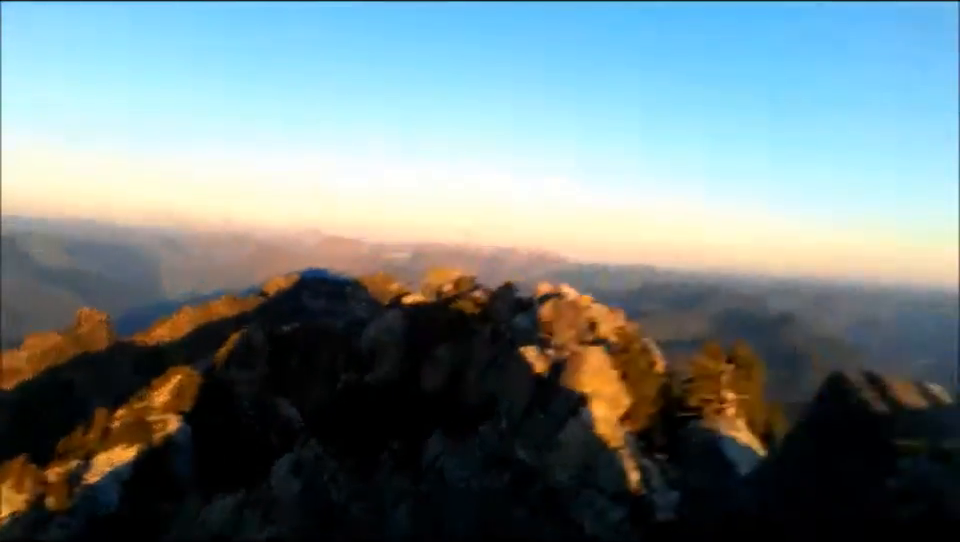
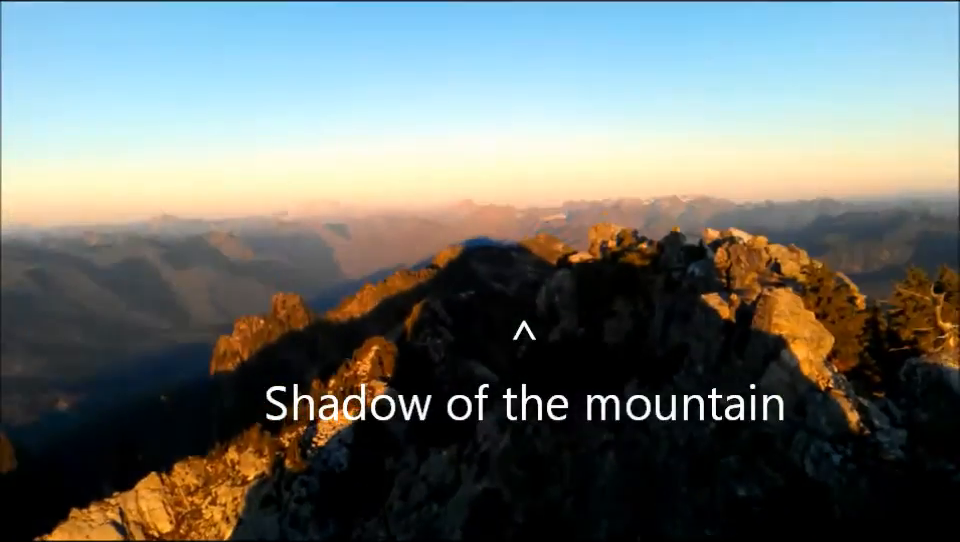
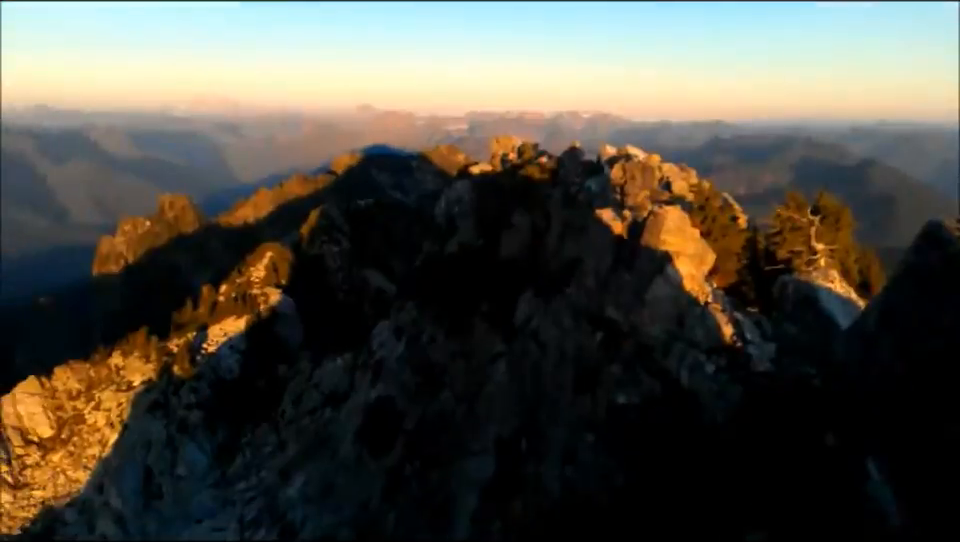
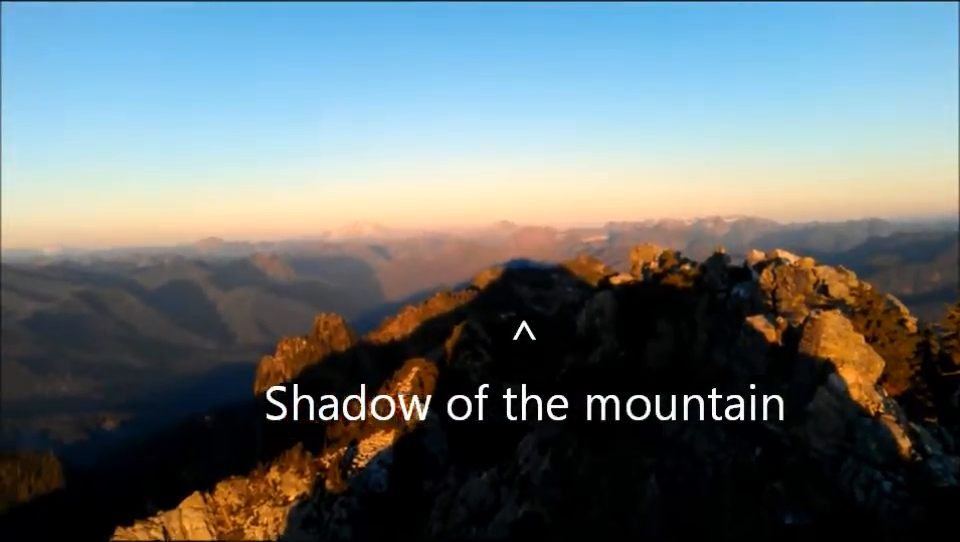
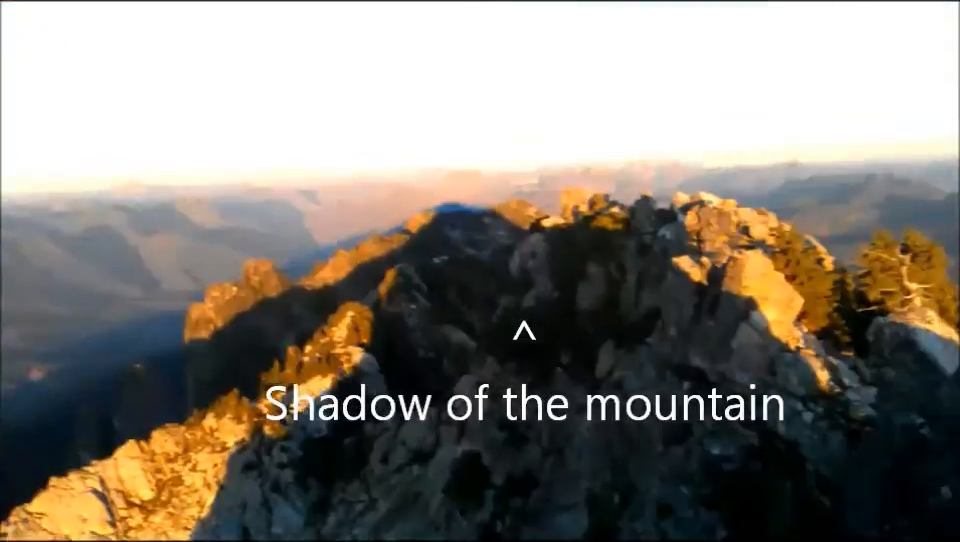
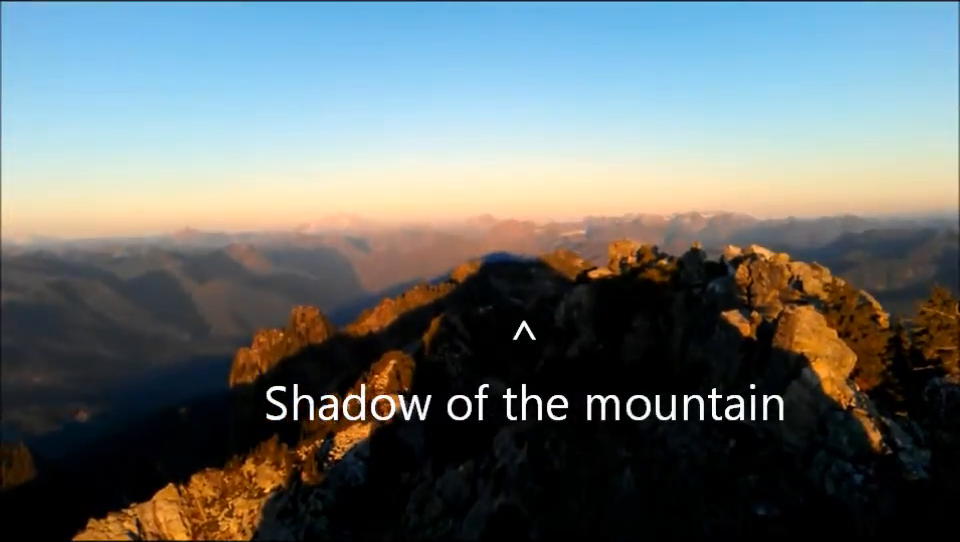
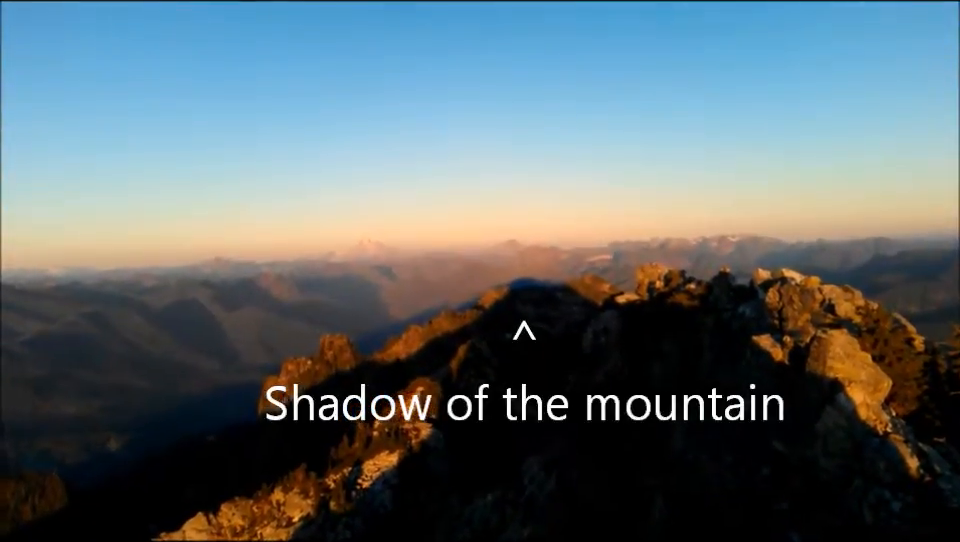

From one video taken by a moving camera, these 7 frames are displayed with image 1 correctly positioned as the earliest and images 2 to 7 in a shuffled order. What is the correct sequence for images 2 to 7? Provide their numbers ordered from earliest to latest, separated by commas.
3, 5, 2, 6, 4, 7
